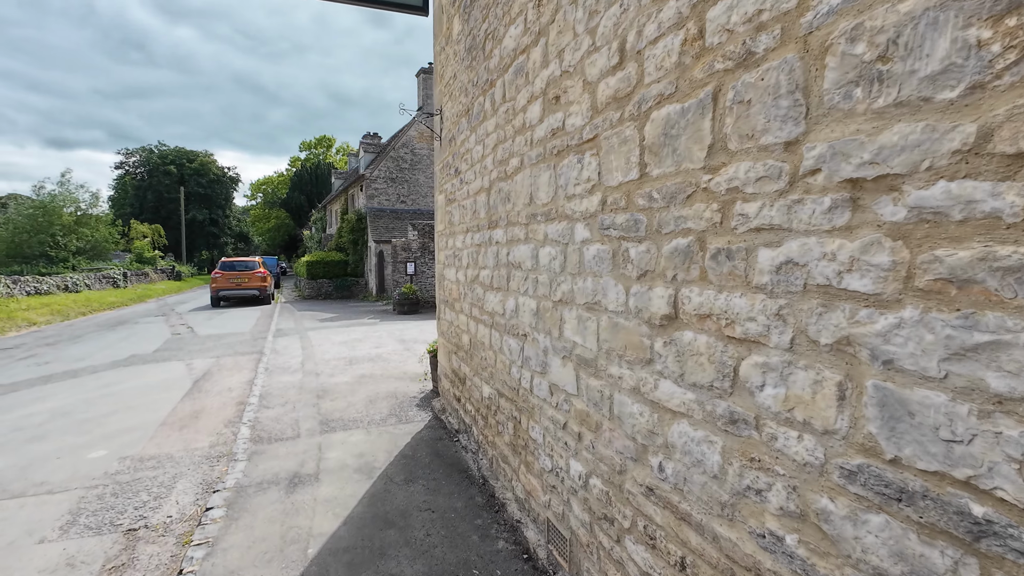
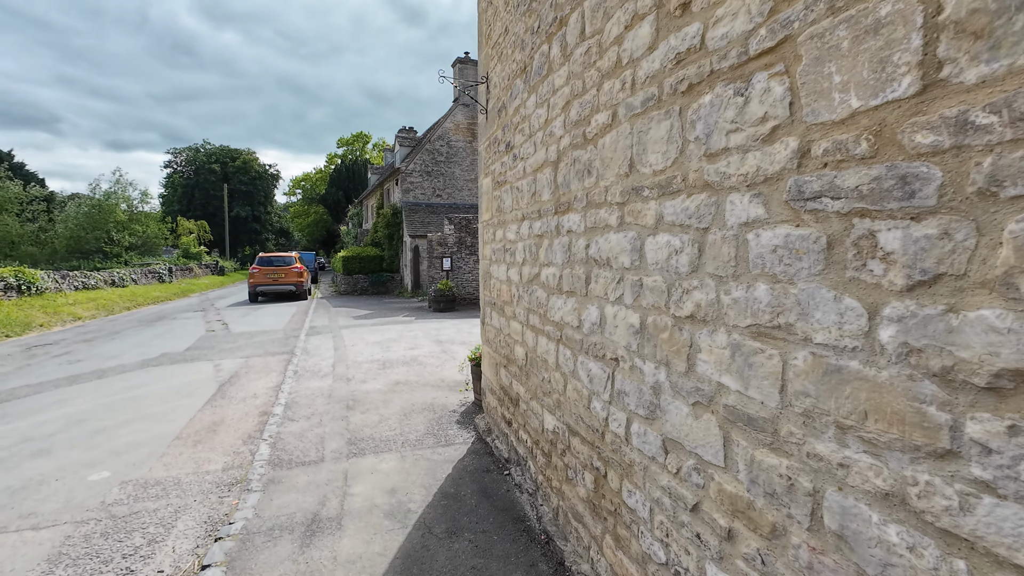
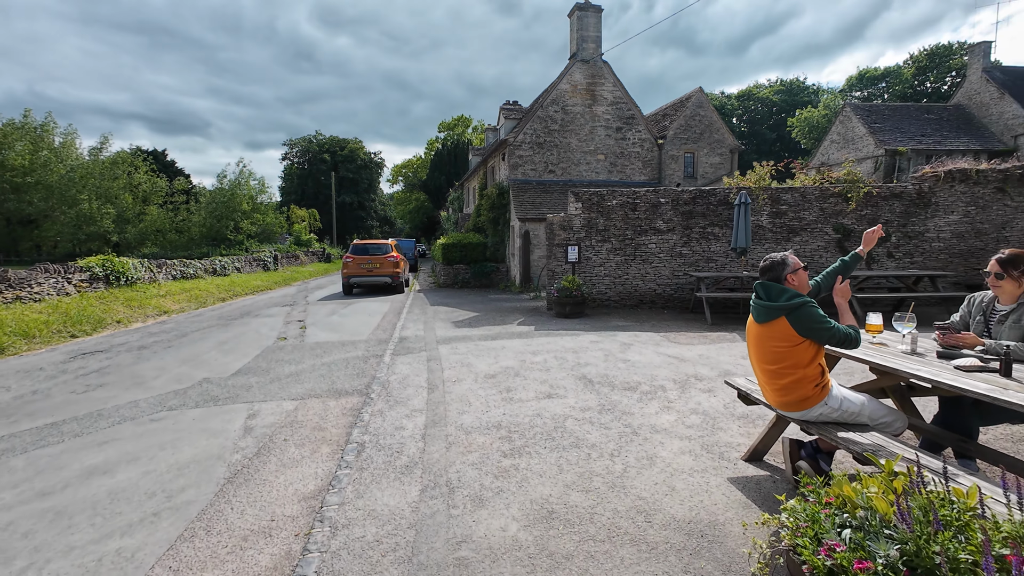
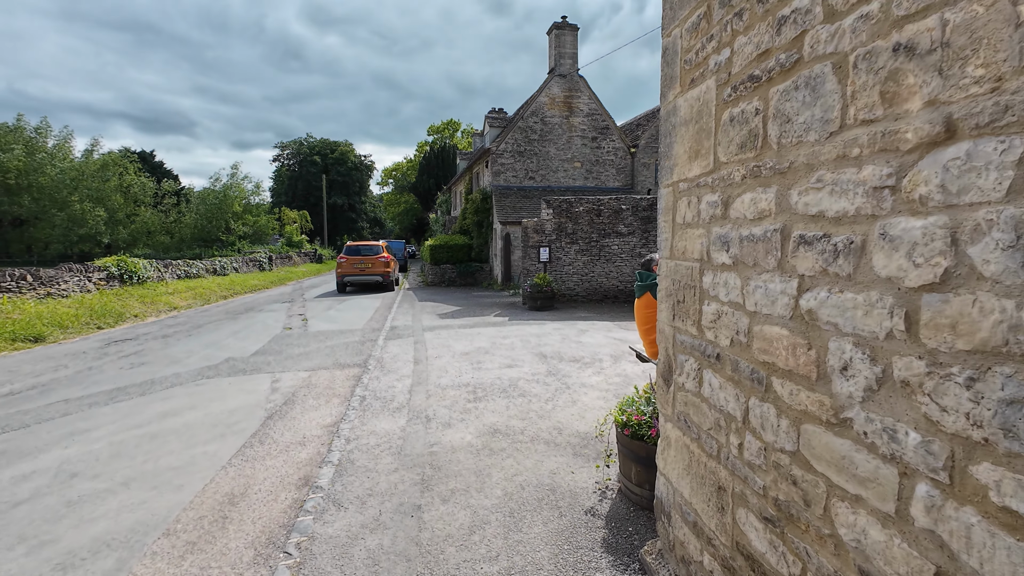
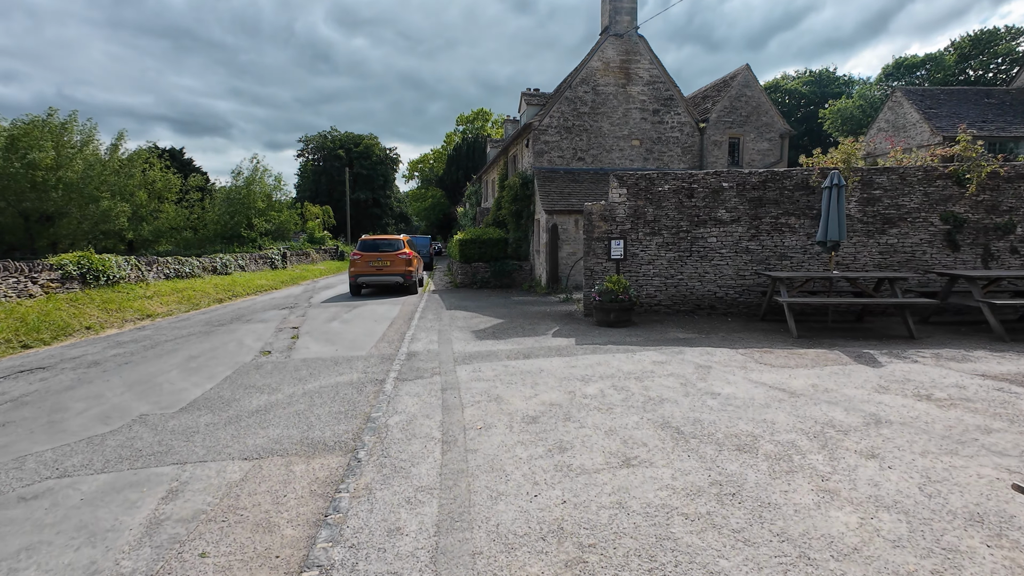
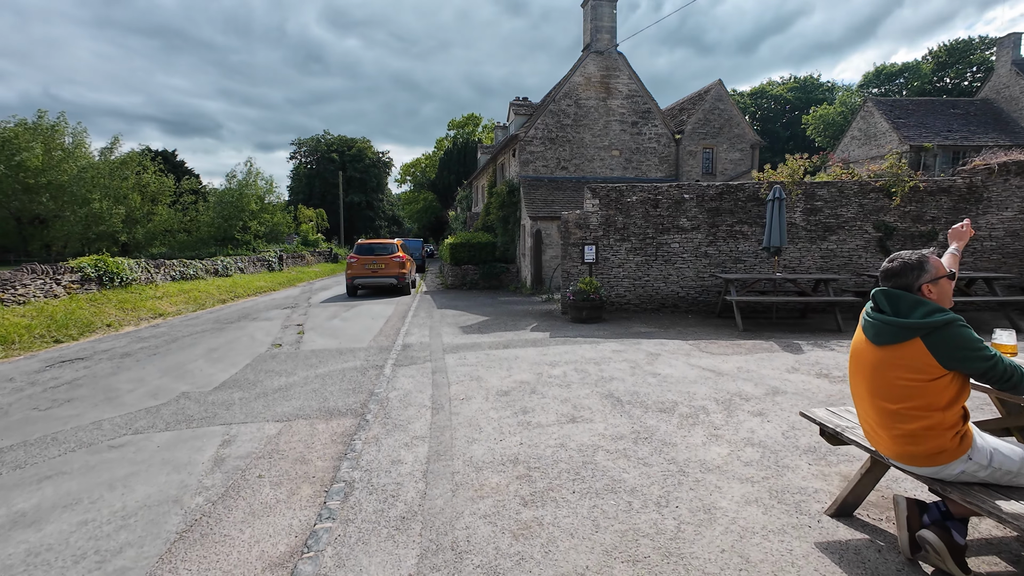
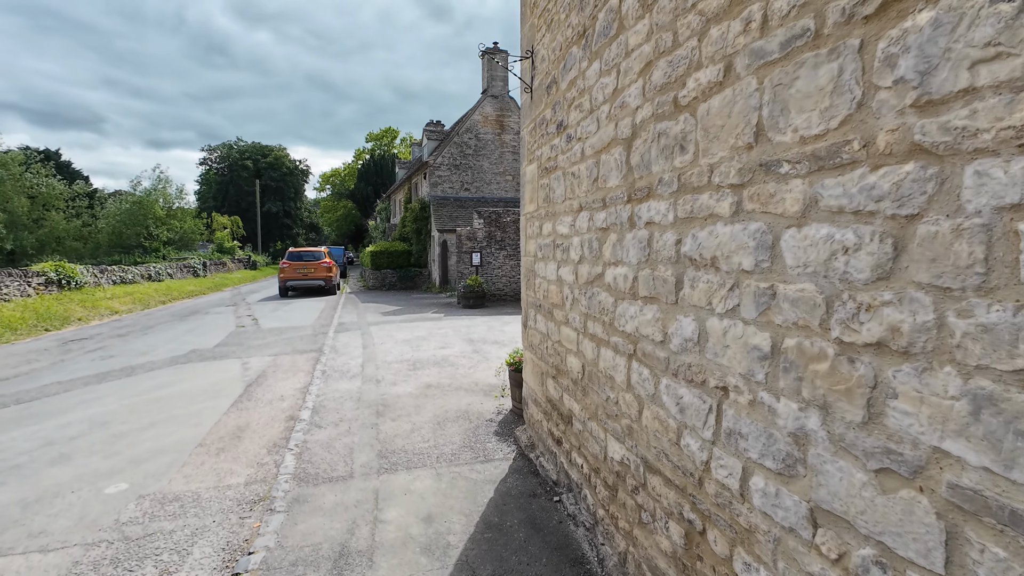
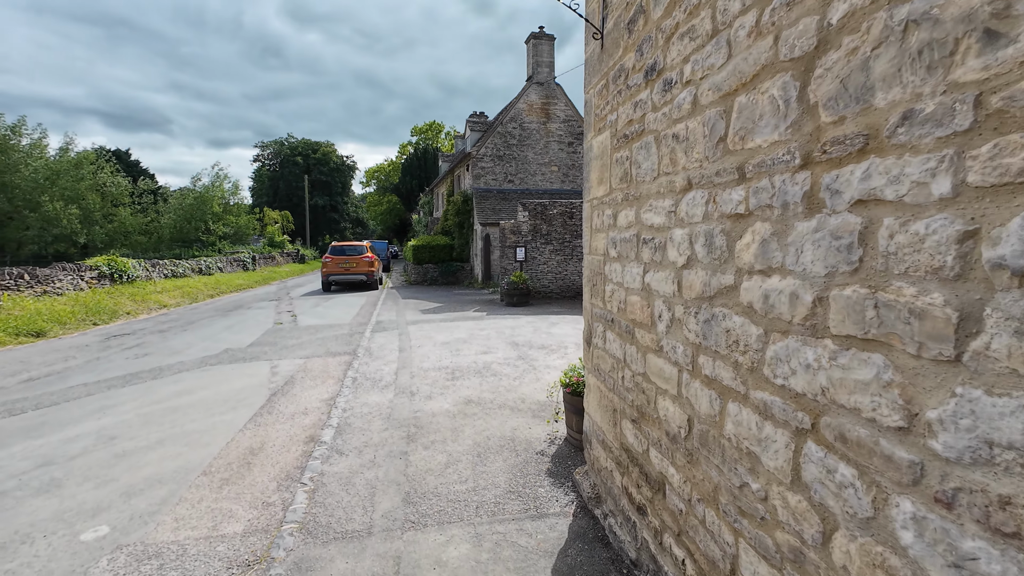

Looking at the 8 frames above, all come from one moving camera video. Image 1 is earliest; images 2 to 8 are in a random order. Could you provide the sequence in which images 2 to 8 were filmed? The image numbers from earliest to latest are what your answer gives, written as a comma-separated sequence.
2, 7, 8, 4, 3, 6, 5
